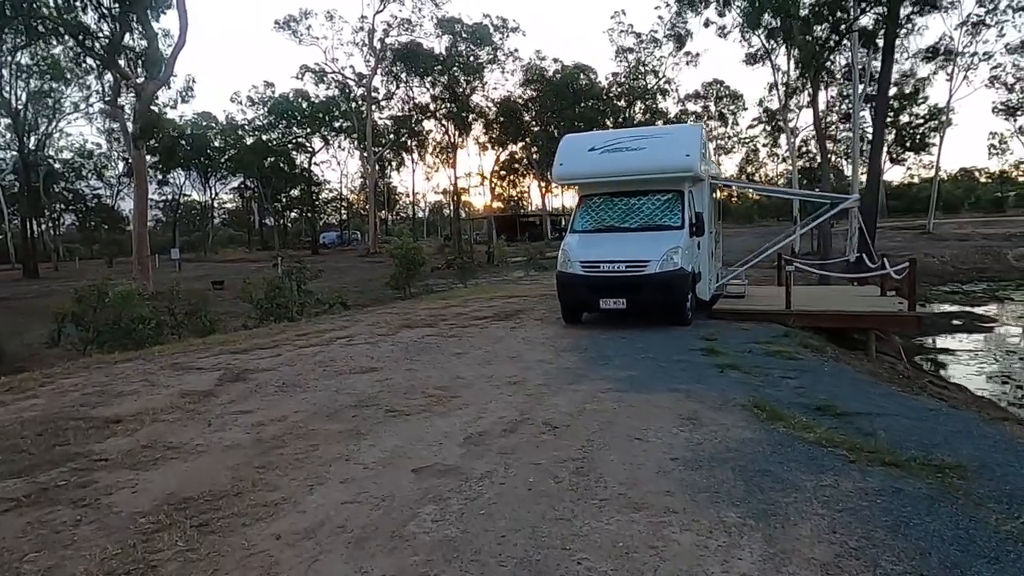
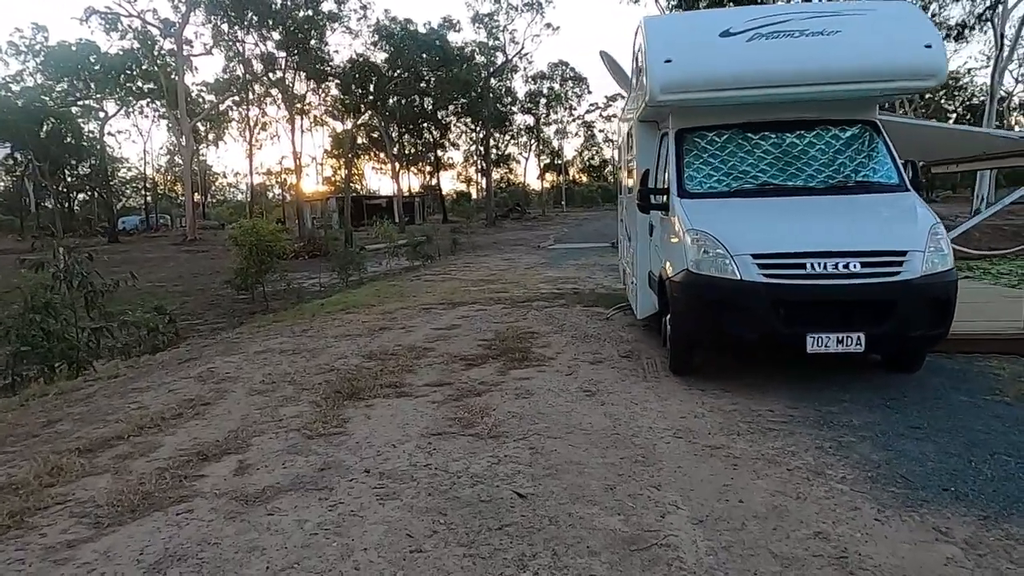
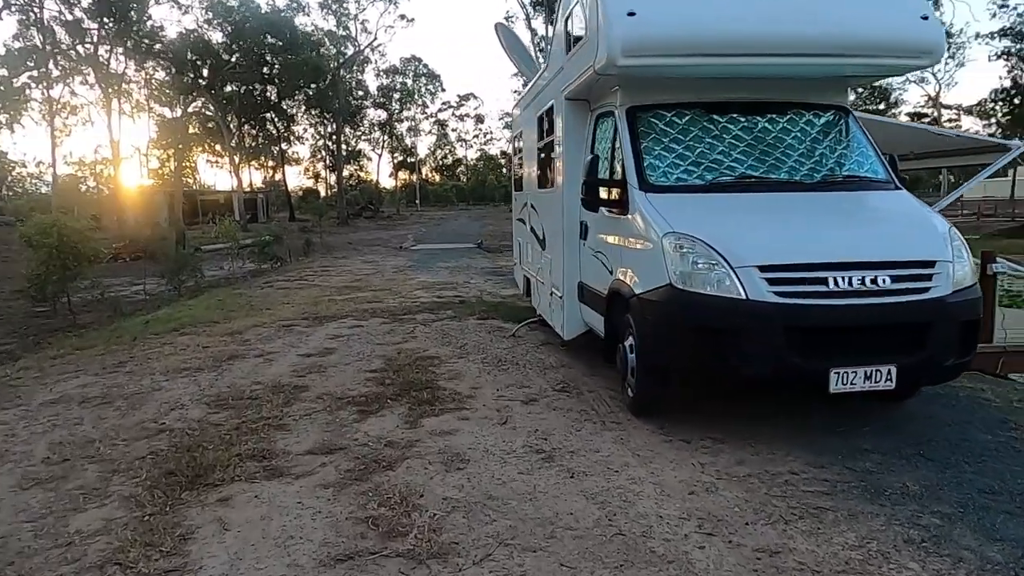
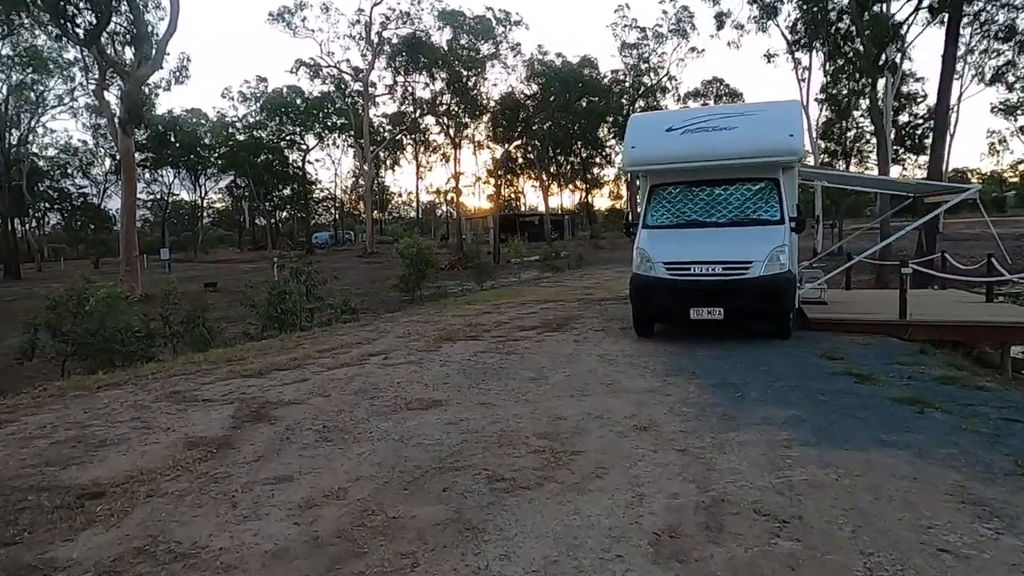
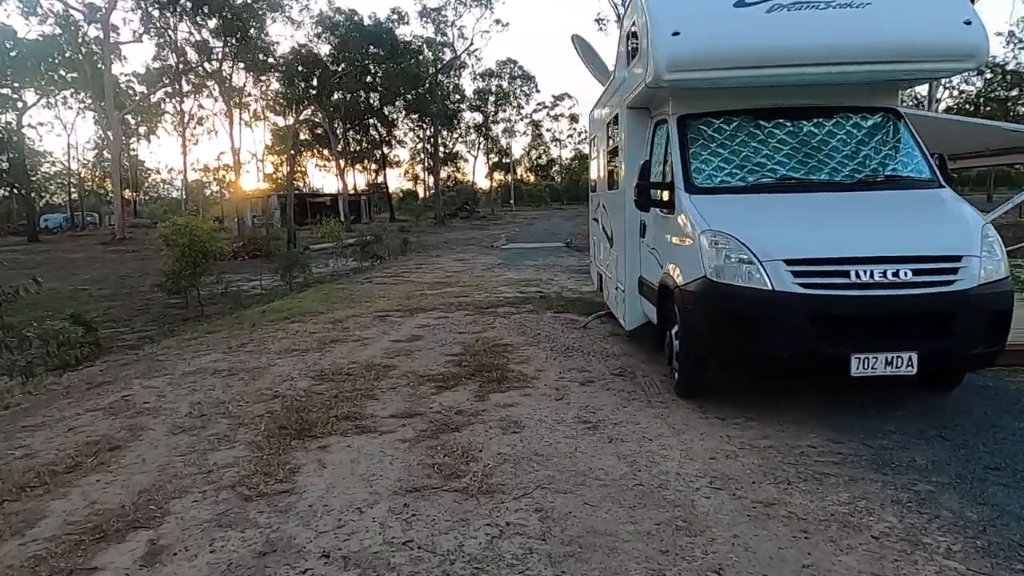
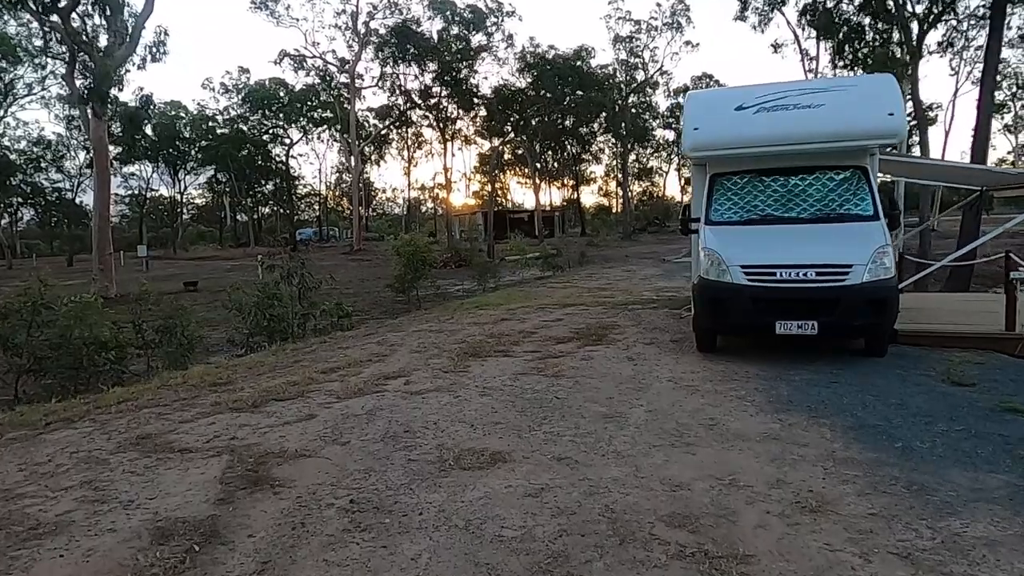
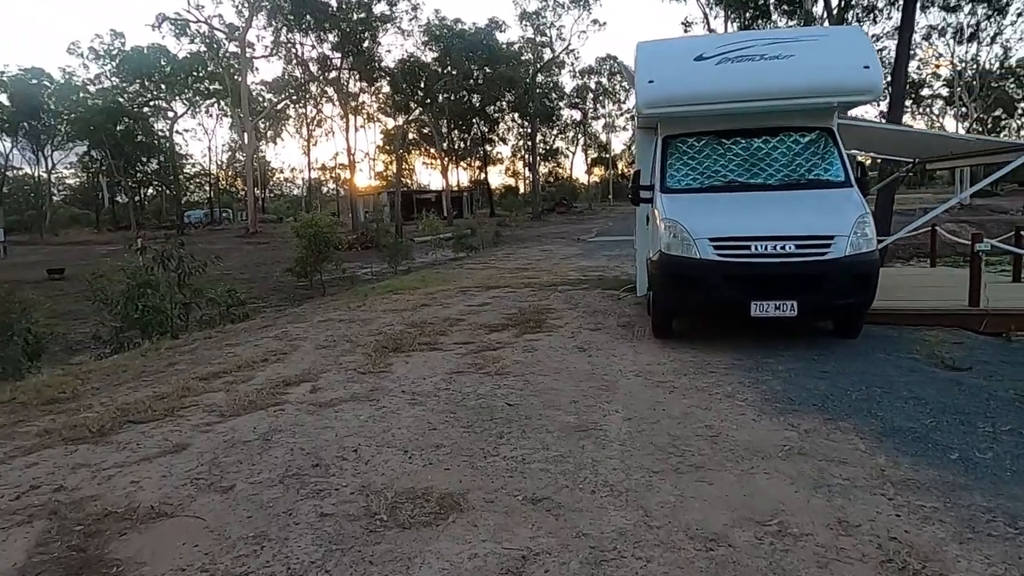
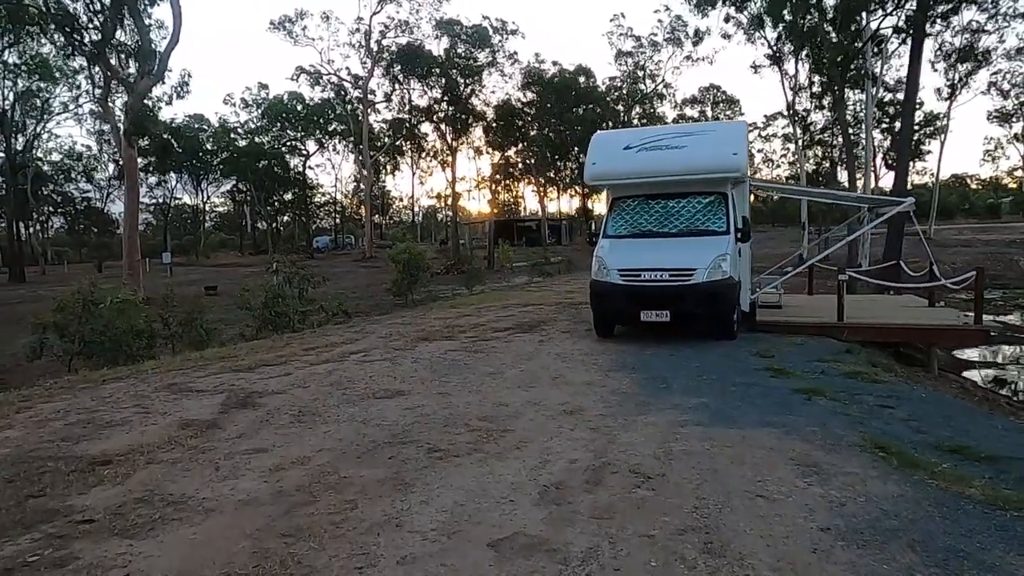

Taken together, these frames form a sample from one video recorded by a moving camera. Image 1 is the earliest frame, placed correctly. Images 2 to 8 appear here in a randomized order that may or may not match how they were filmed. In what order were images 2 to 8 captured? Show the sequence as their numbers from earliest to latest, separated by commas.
8, 4, 6, 7, 2, 5, 3
